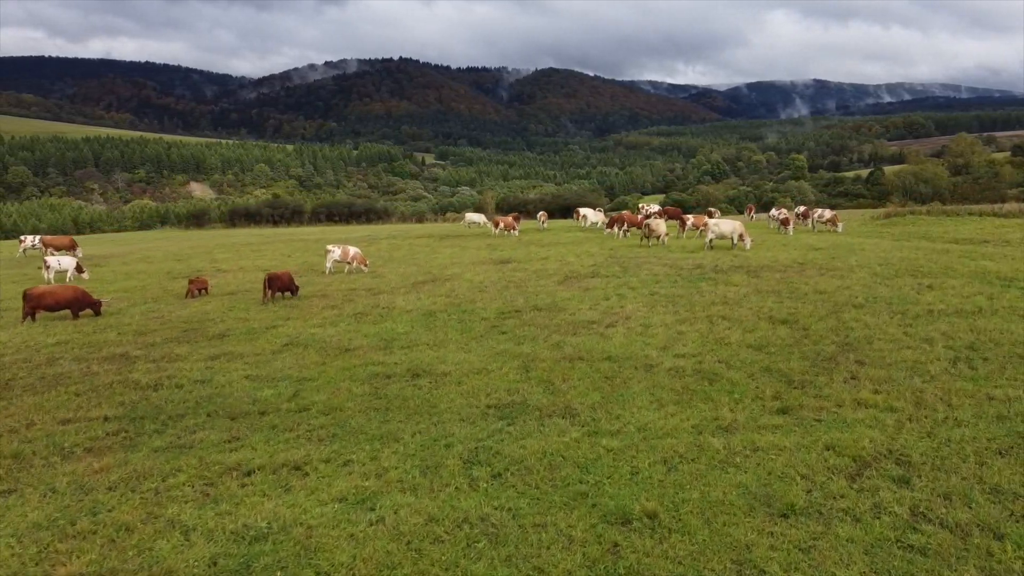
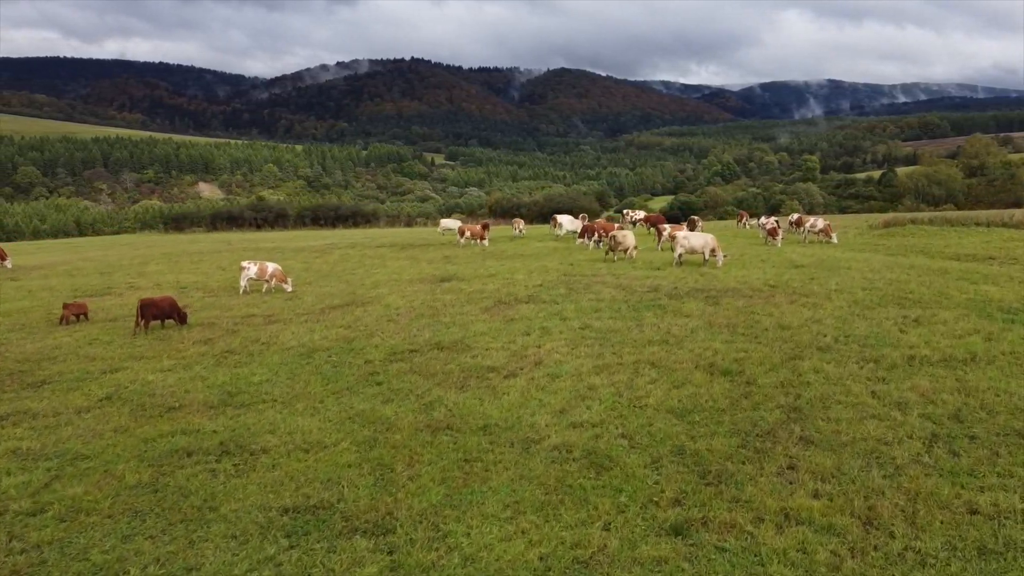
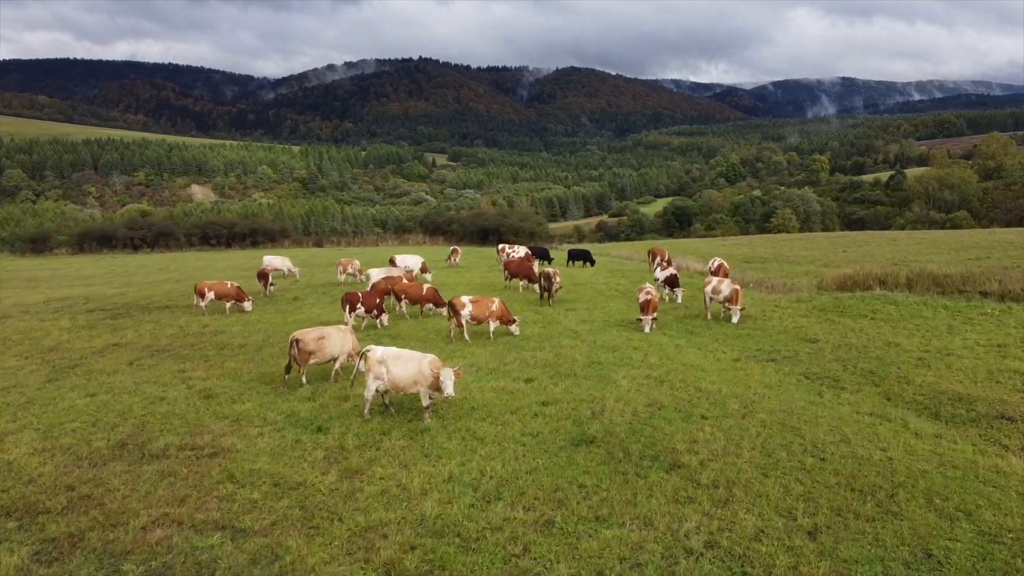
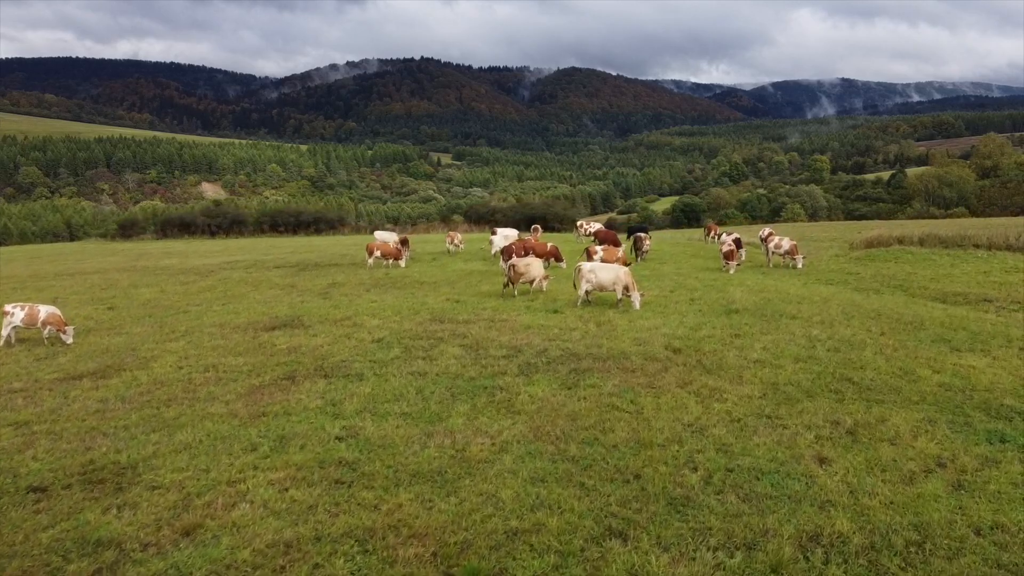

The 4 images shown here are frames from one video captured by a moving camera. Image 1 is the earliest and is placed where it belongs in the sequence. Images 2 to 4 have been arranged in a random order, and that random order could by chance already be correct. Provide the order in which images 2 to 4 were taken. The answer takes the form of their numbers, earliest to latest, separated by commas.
2, 4, 3
